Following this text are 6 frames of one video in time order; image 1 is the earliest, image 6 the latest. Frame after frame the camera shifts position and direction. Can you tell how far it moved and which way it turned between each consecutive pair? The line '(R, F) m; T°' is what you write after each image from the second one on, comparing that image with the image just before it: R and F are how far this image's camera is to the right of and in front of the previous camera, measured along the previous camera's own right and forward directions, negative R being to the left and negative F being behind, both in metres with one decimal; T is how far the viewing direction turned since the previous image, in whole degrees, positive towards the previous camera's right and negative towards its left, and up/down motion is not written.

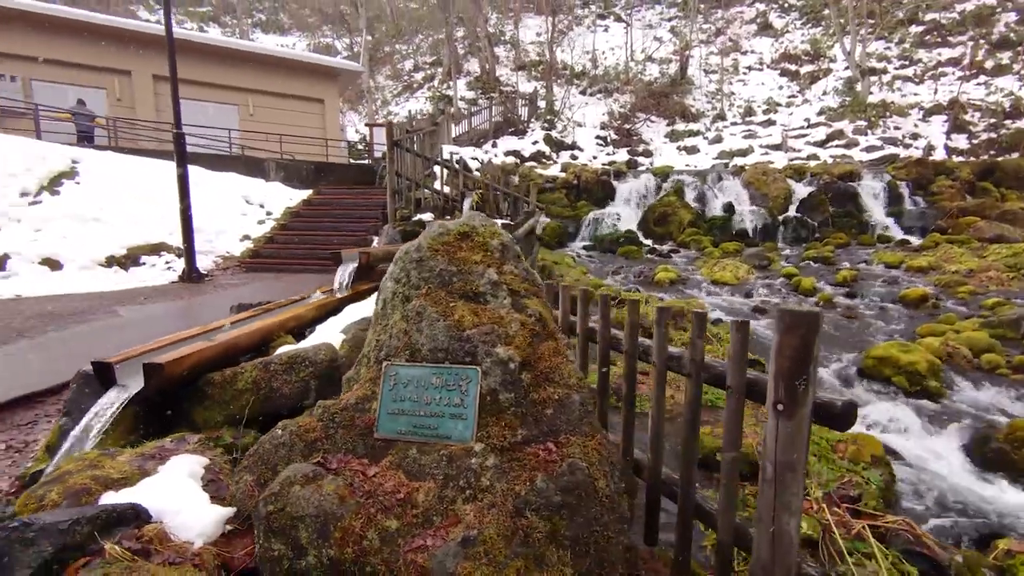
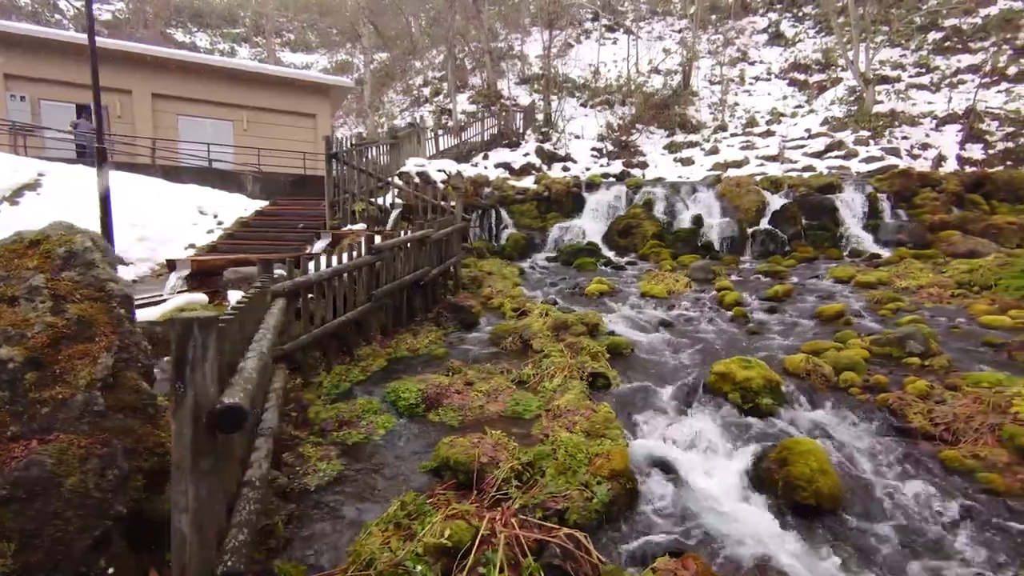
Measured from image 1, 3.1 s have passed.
(+2.3, 0.0) m; -4°
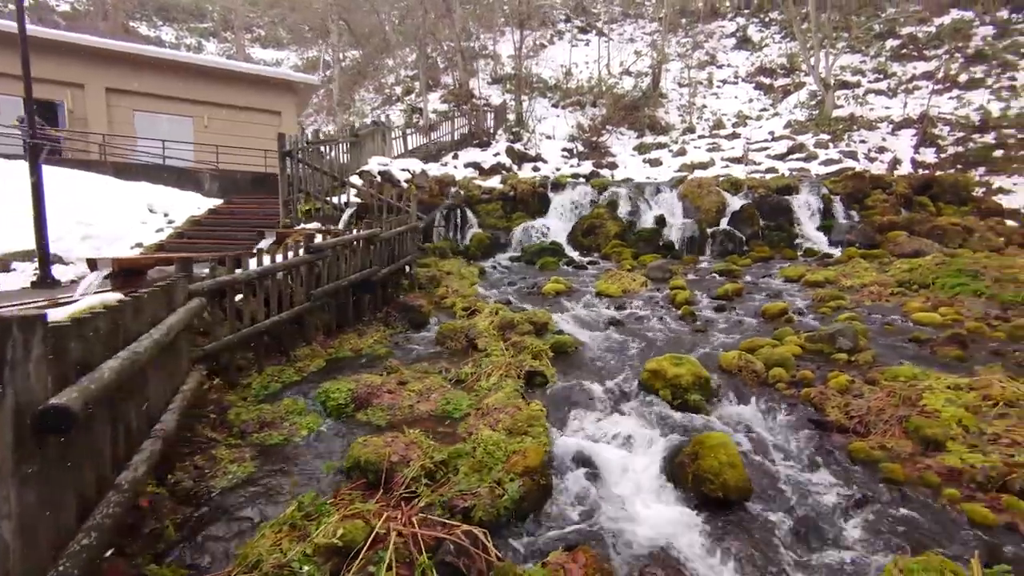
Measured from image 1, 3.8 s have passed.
(+0.5, 0.0) m; +2°
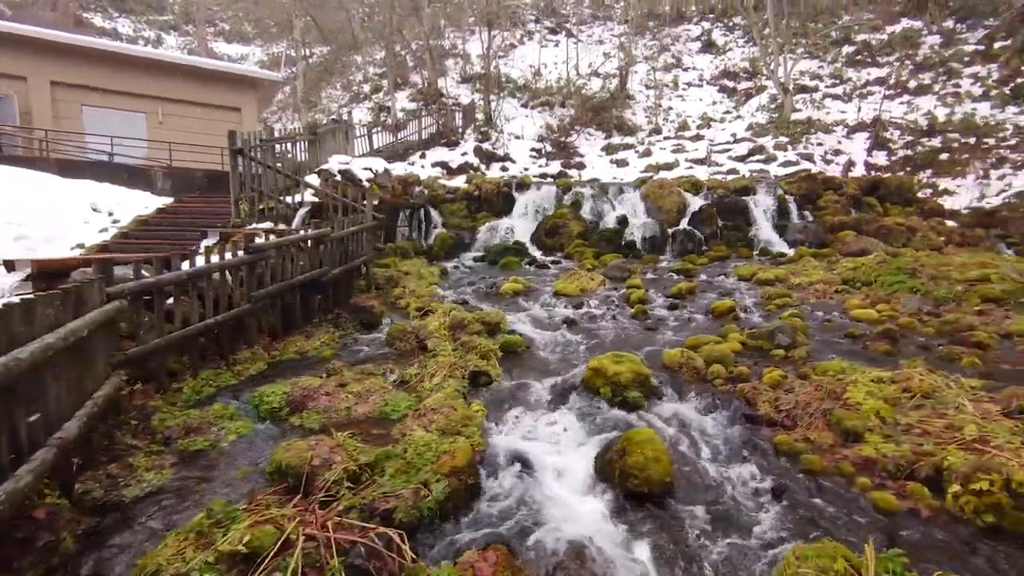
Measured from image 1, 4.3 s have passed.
(+0.4, 0.0) m; +3°
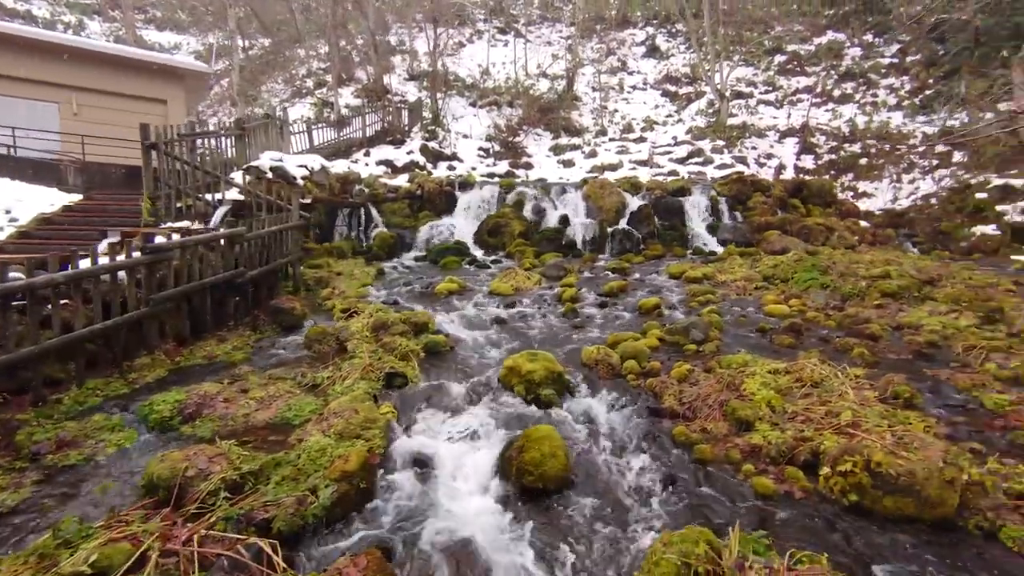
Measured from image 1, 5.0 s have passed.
(+0.5, 0.0) m; +5°
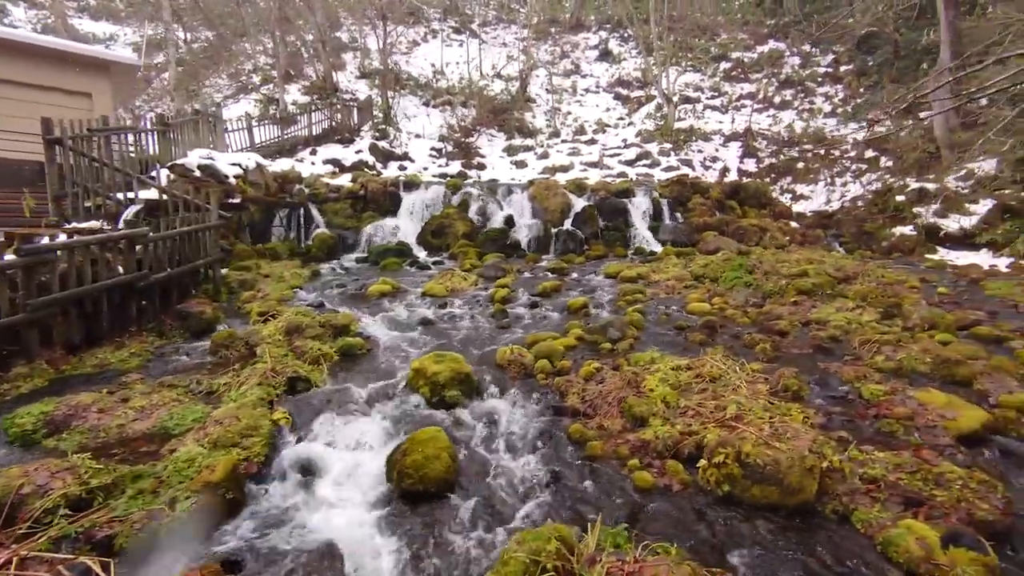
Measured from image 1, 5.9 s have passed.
(+0.7, 0.0) m; +4°
